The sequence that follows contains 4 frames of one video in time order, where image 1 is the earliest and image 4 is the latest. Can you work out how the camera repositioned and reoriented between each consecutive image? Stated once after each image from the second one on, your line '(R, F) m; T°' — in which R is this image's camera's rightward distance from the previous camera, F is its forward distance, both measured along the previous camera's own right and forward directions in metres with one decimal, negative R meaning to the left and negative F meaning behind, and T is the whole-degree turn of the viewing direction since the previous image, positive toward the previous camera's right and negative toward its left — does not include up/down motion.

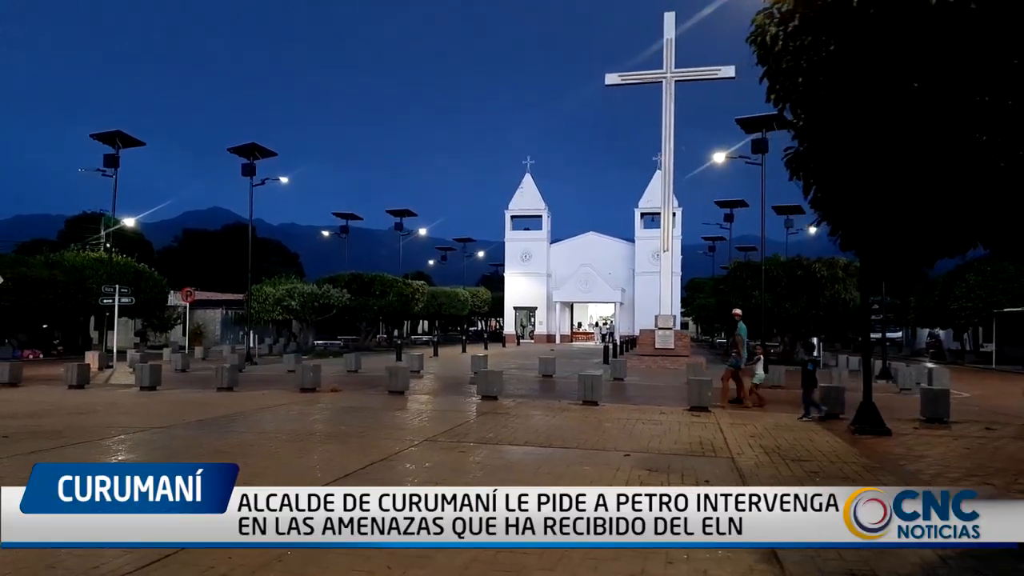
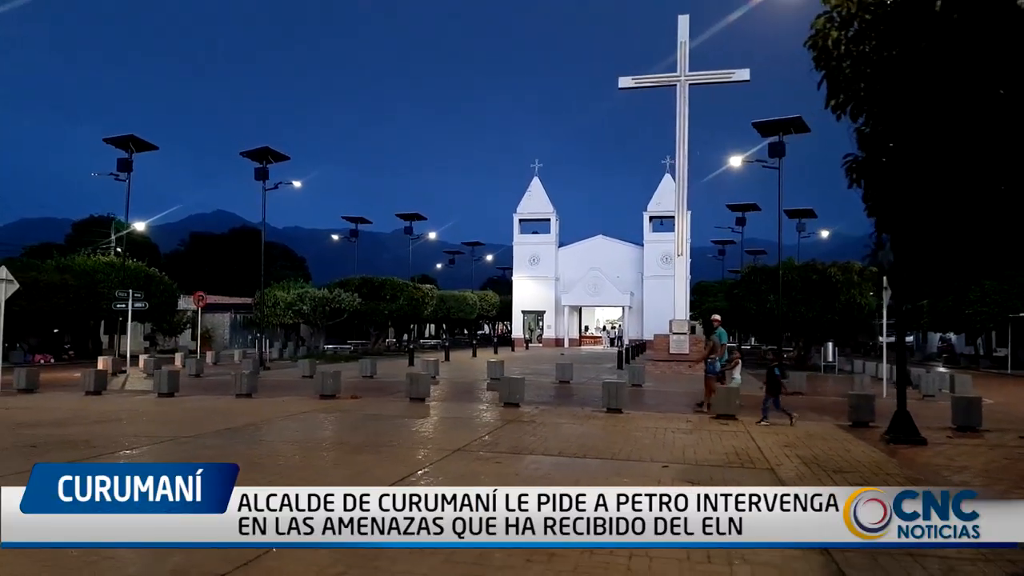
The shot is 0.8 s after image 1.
(-0.3, +0.1) m; 0°
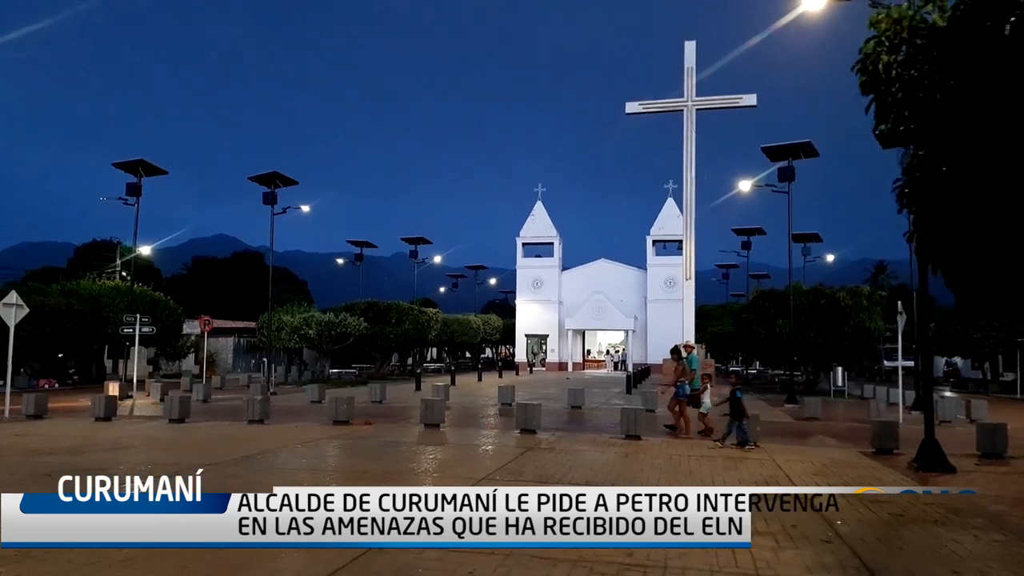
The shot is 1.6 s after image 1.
(-0.3, +0.1) m; 0°
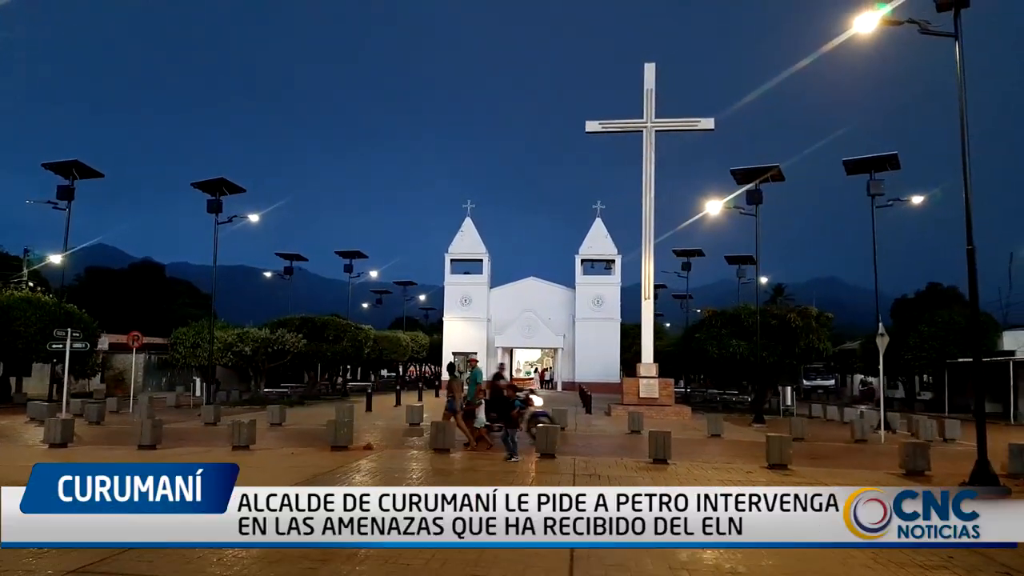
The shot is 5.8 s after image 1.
(-2.1, +0.8) m; +7°
